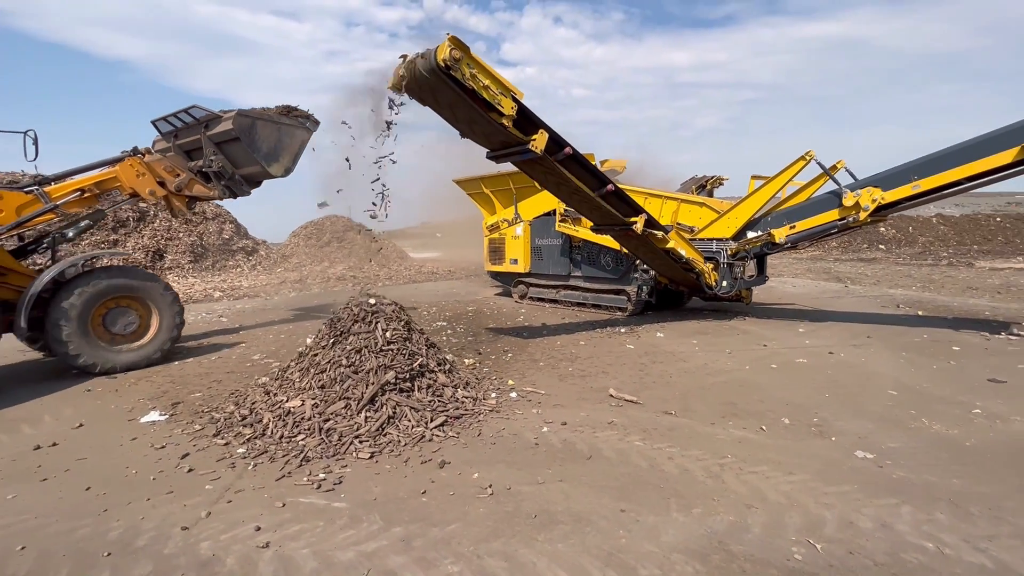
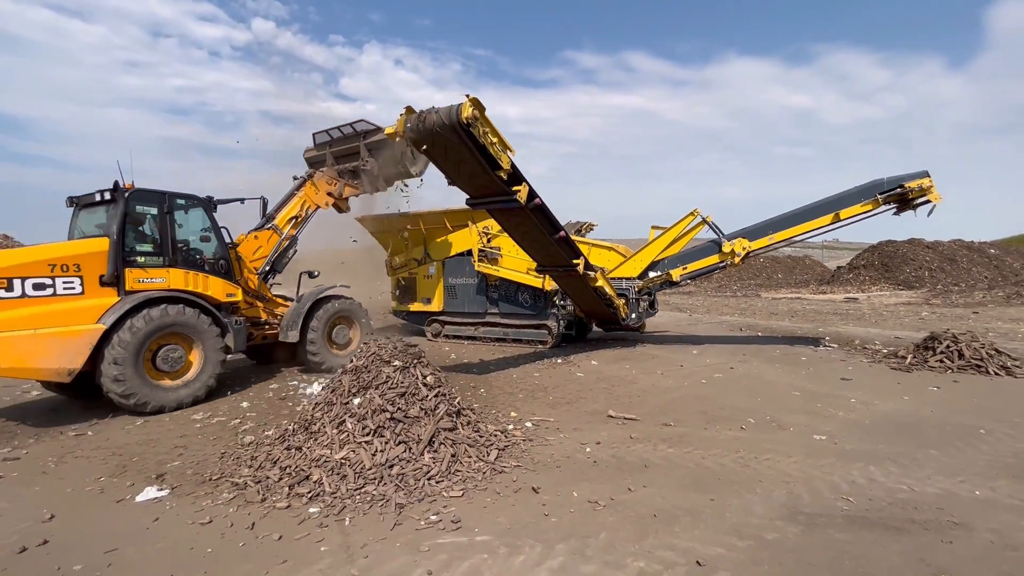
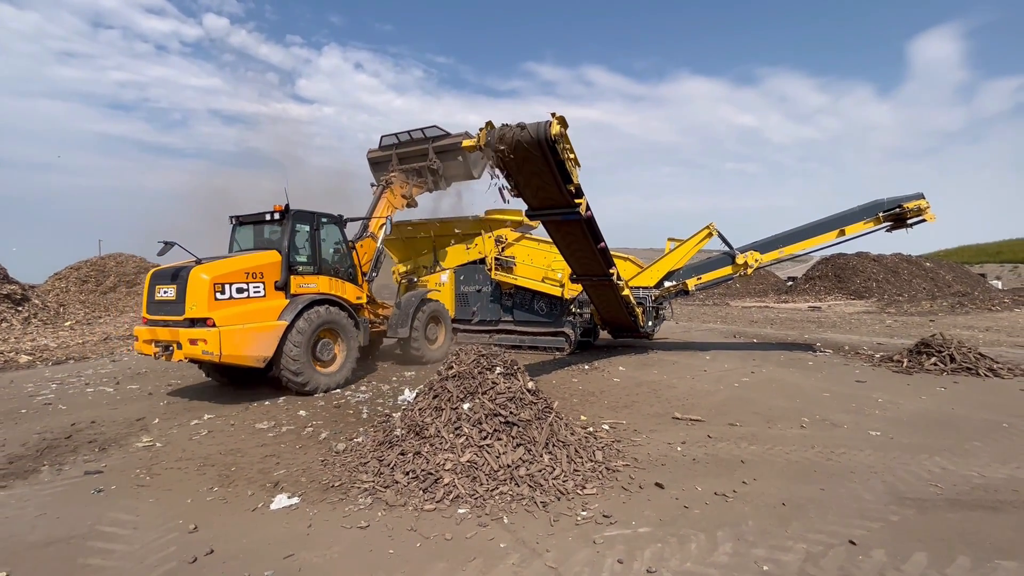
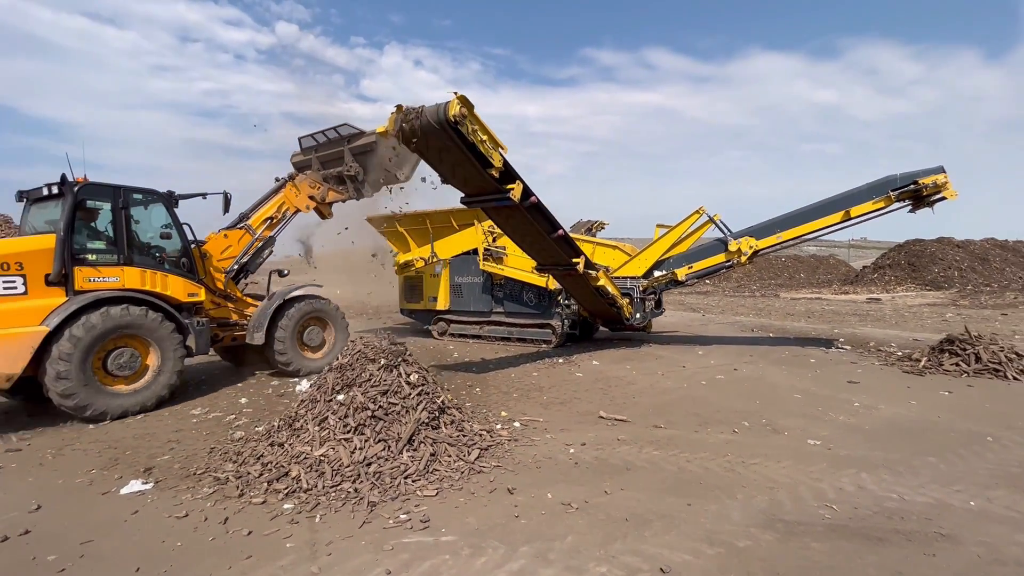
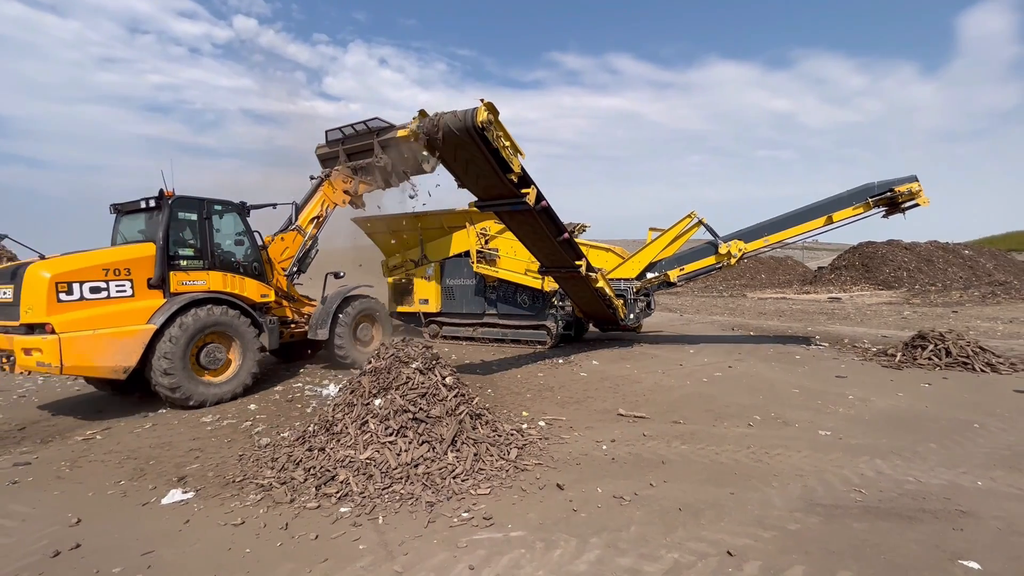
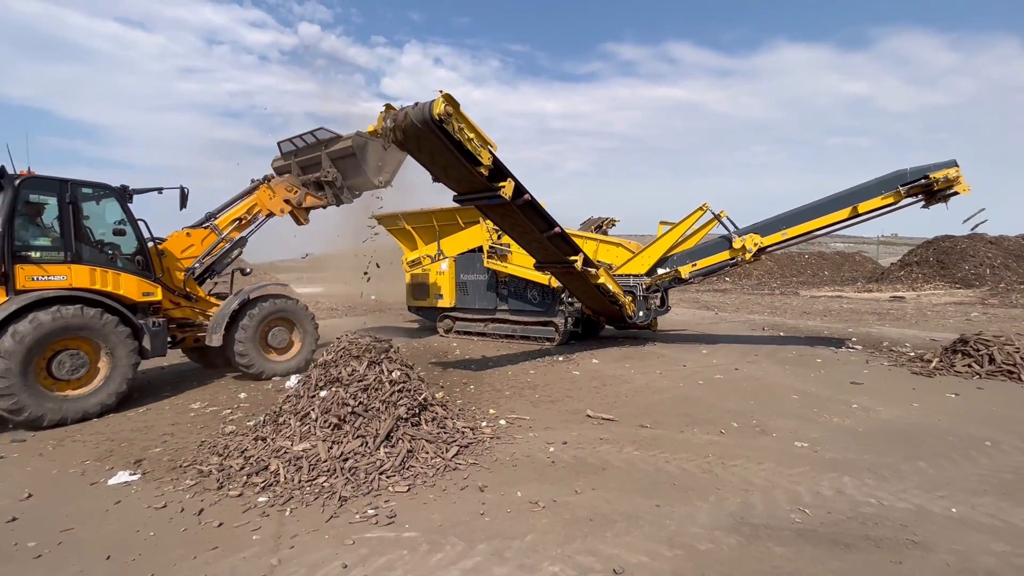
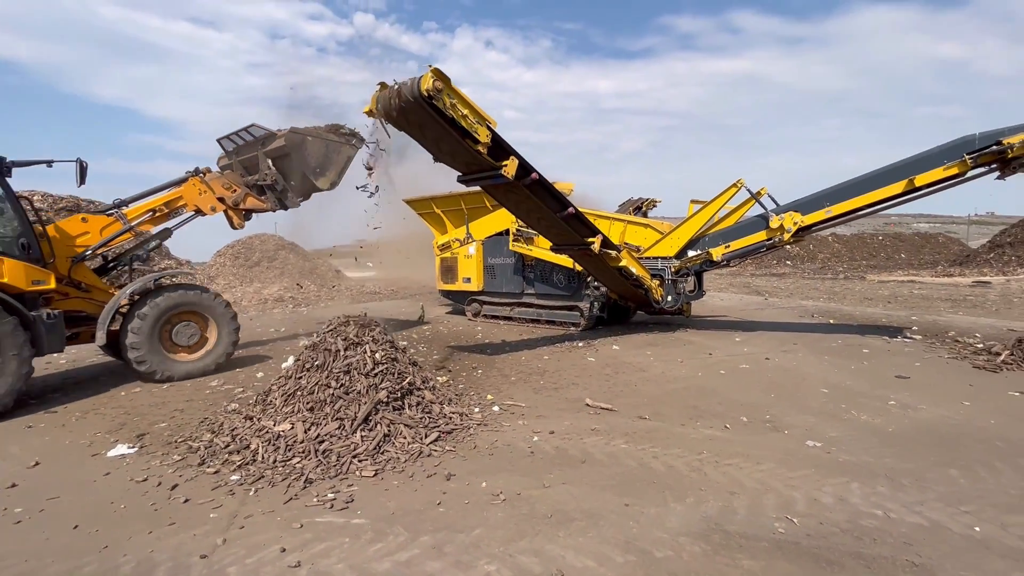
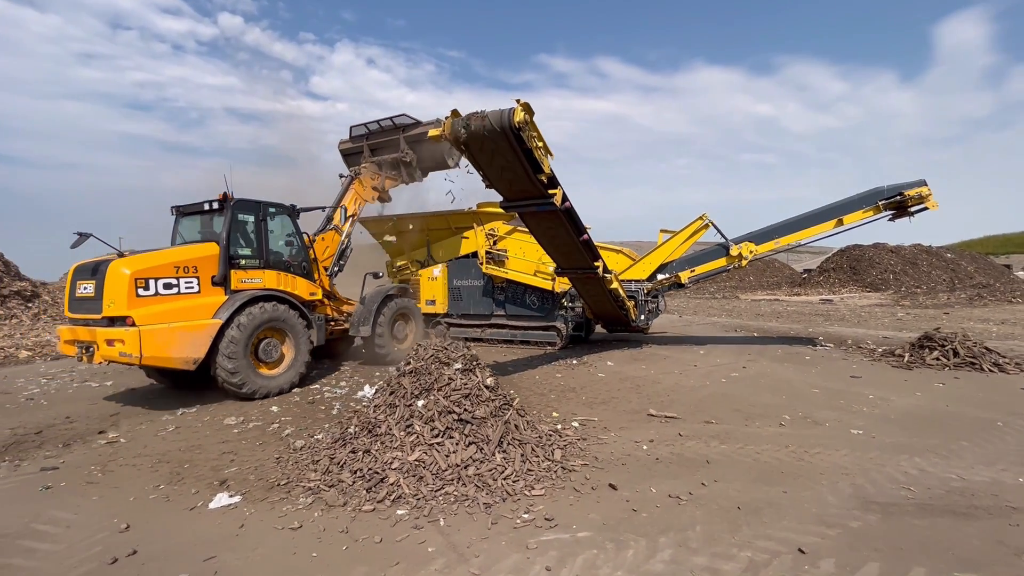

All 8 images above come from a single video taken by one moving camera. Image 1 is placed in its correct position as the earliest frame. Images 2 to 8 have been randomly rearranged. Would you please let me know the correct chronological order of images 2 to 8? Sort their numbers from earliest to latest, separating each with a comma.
7, 6, 4, 2, 5, 8, 3
